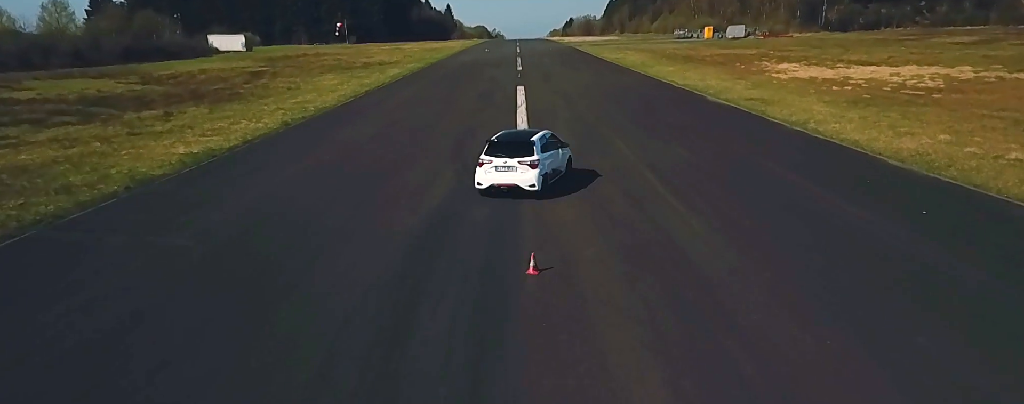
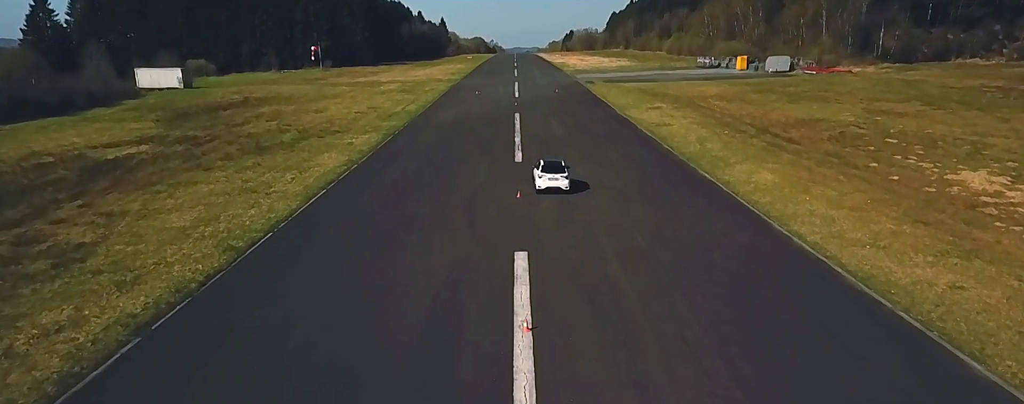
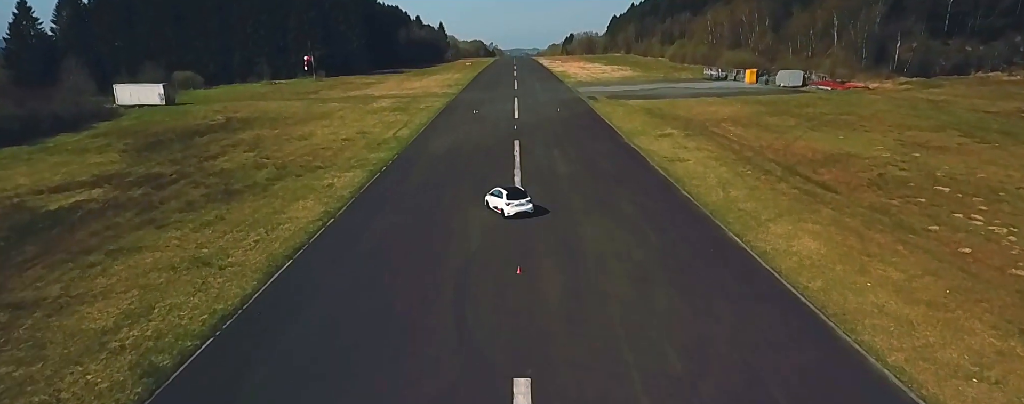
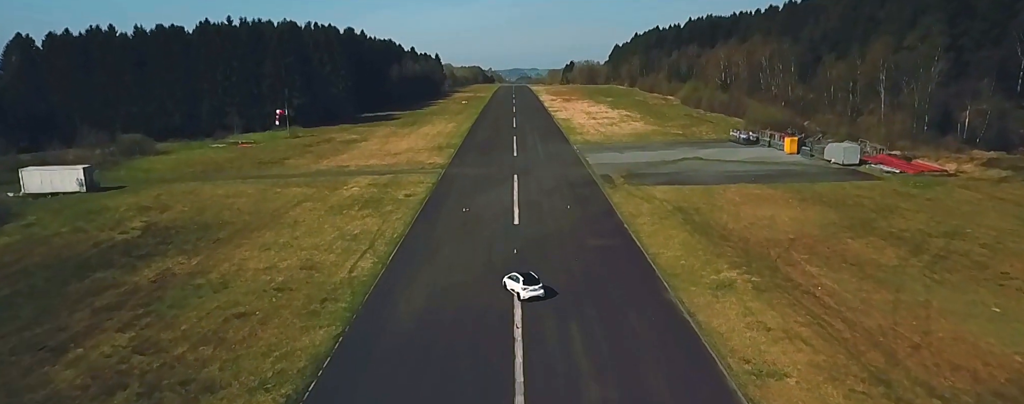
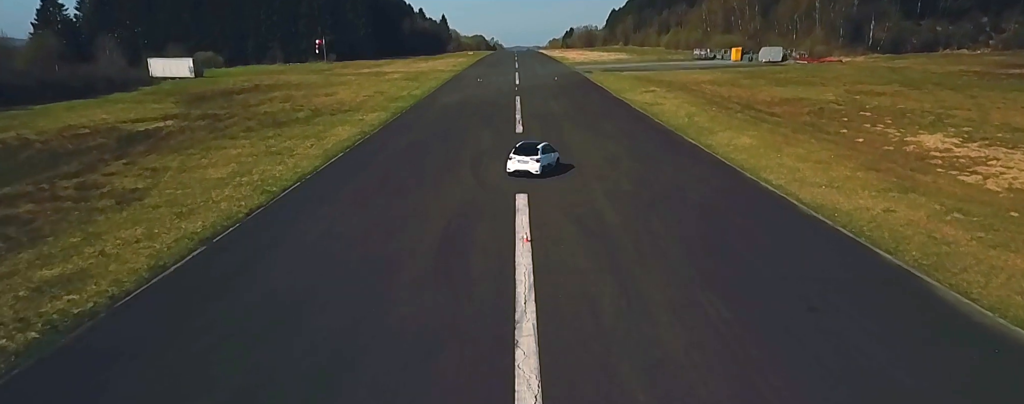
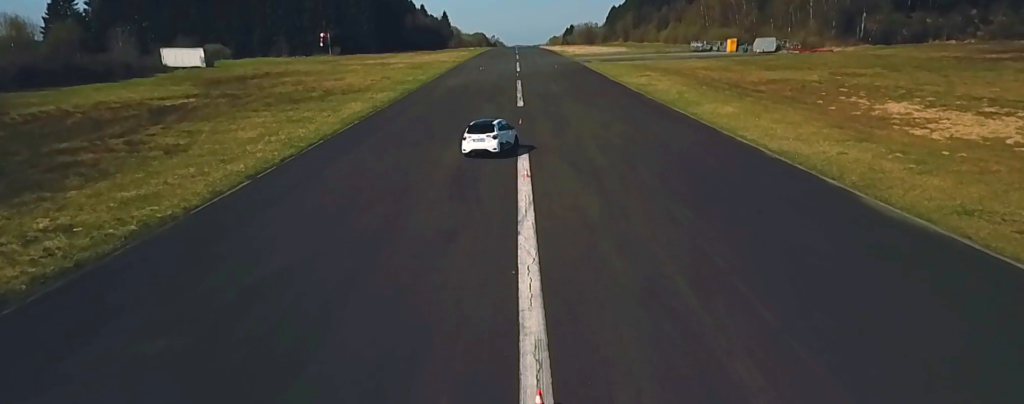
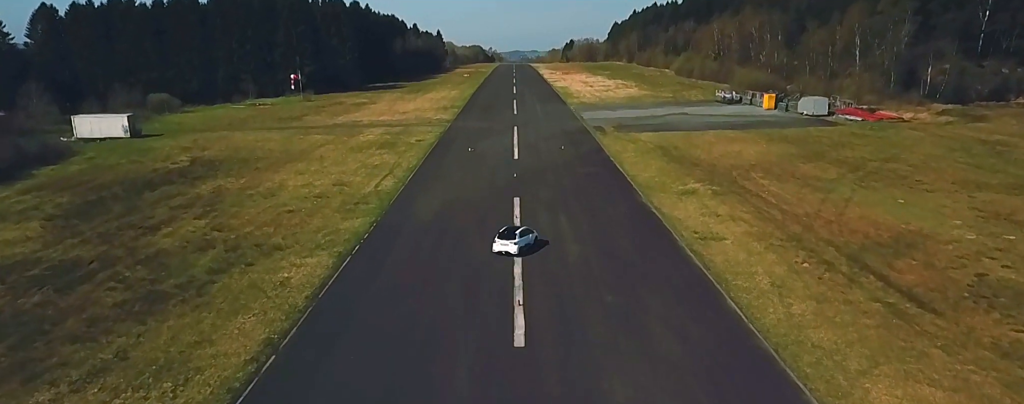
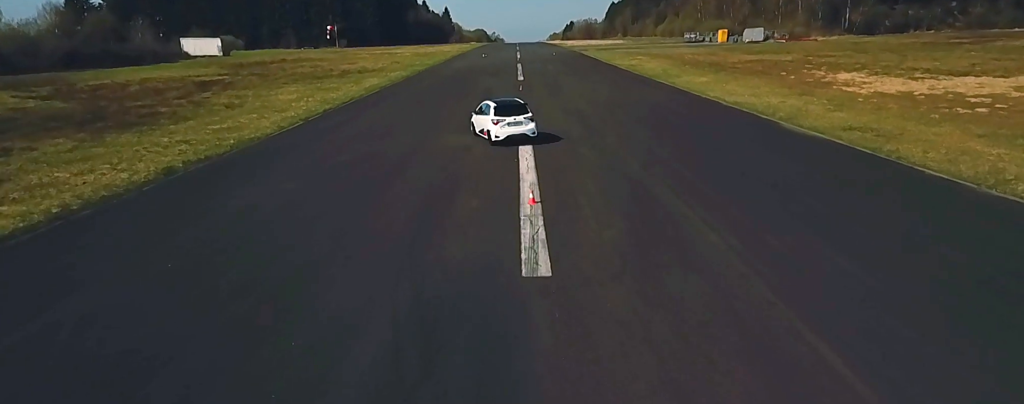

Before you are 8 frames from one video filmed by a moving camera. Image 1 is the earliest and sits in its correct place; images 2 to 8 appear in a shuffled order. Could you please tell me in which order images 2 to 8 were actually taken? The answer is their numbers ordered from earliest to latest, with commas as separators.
8, 6, 5, 2, 3, 7, 4
